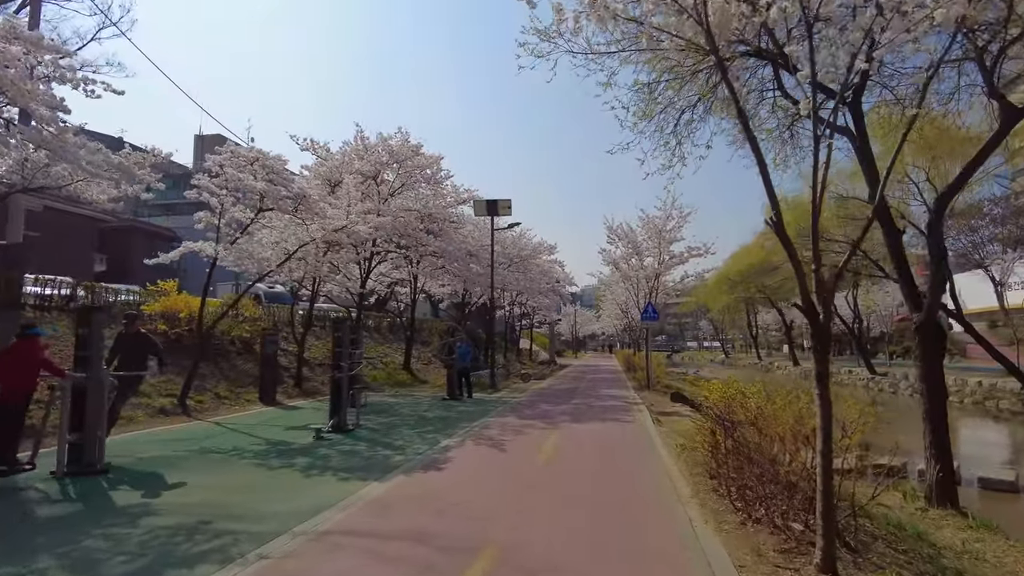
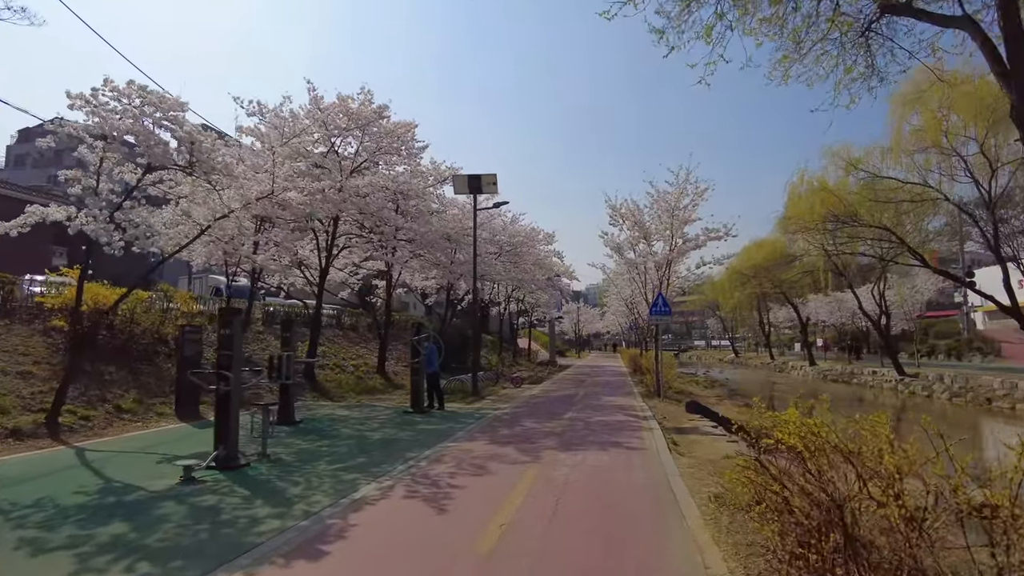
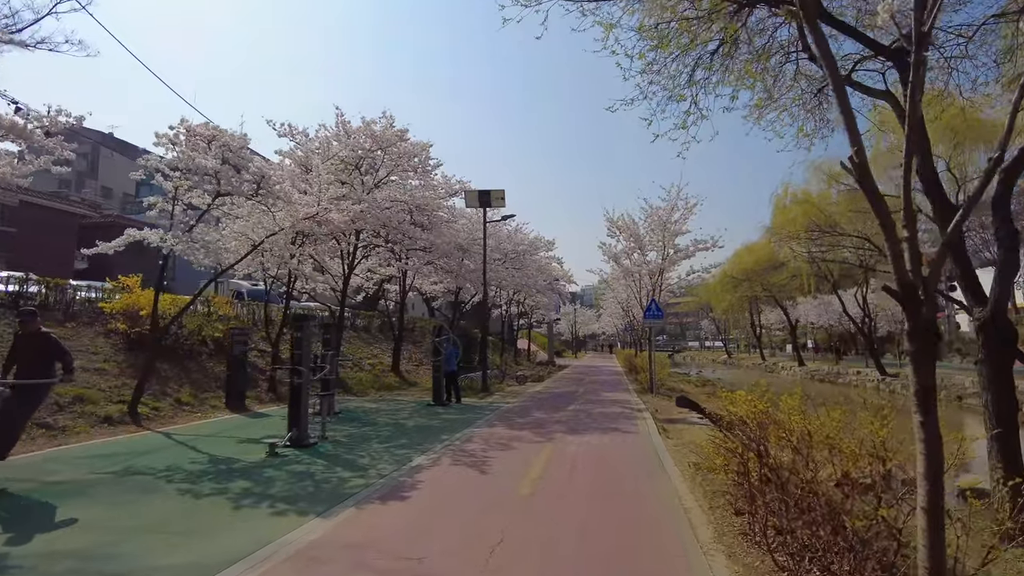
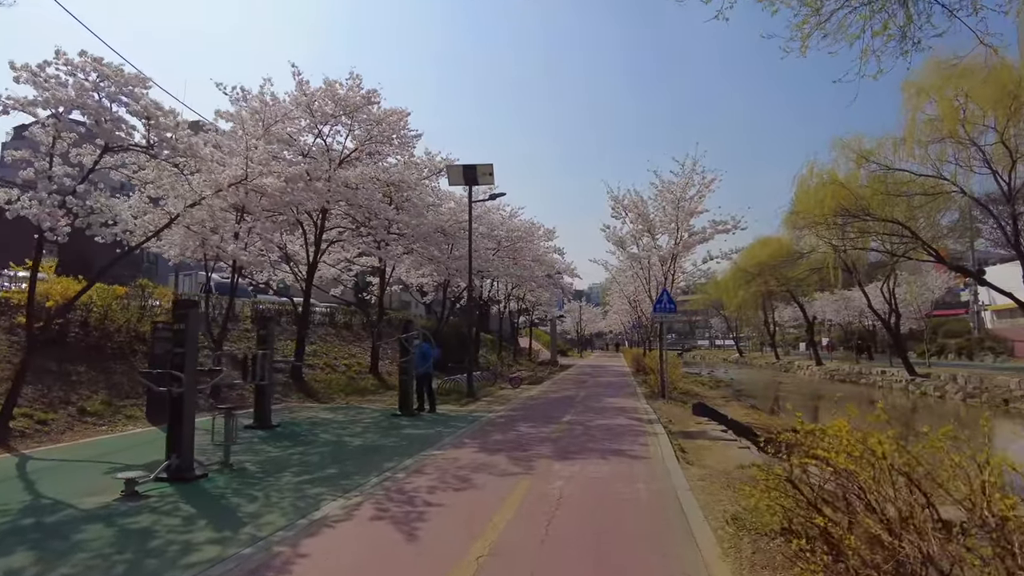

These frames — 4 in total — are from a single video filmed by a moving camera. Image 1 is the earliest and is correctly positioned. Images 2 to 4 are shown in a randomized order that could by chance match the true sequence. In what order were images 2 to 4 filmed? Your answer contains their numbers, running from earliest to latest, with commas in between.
3, 2, 4
